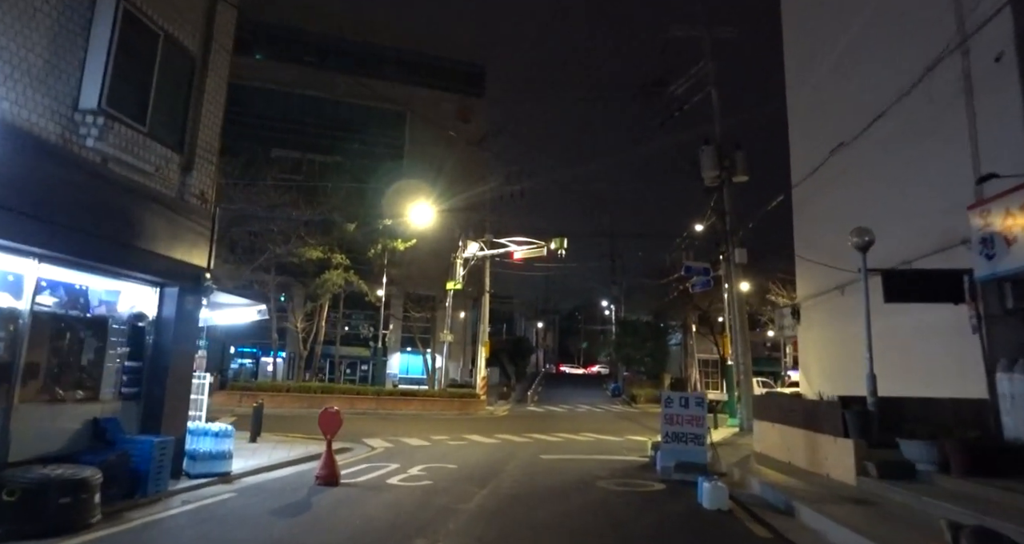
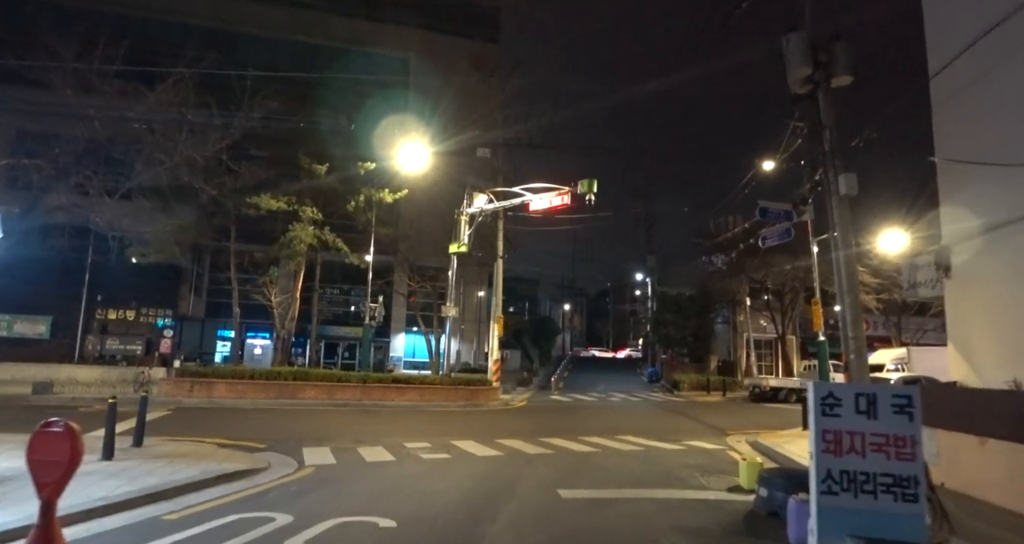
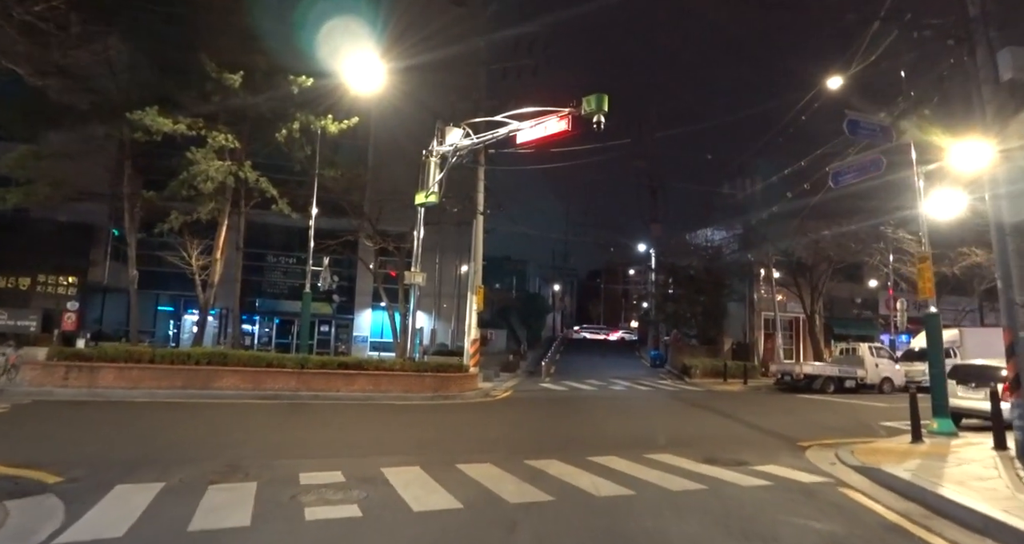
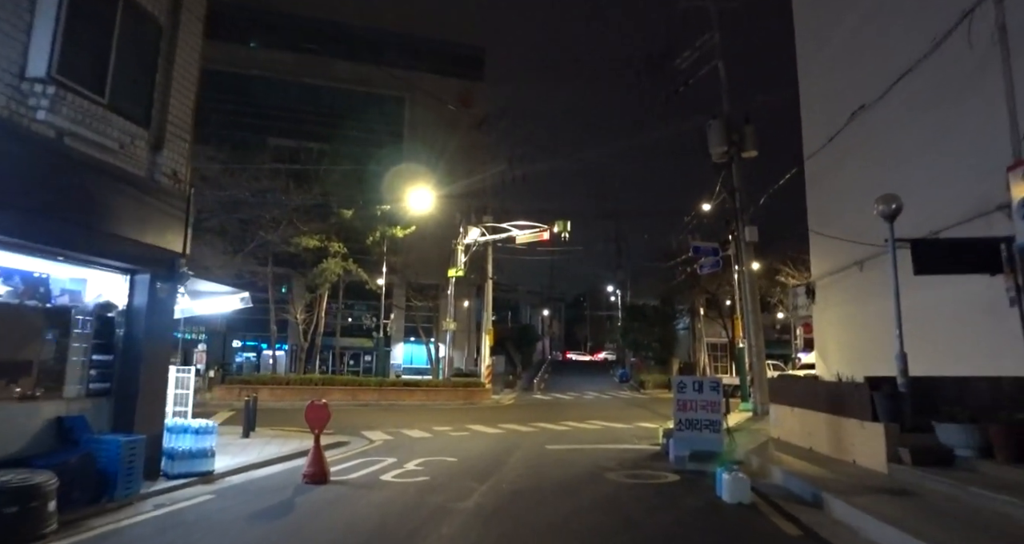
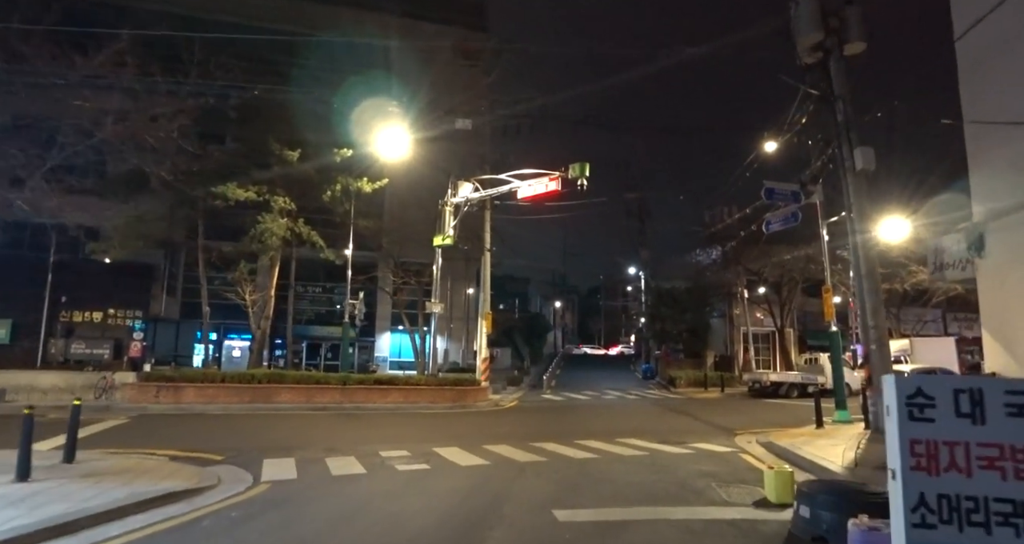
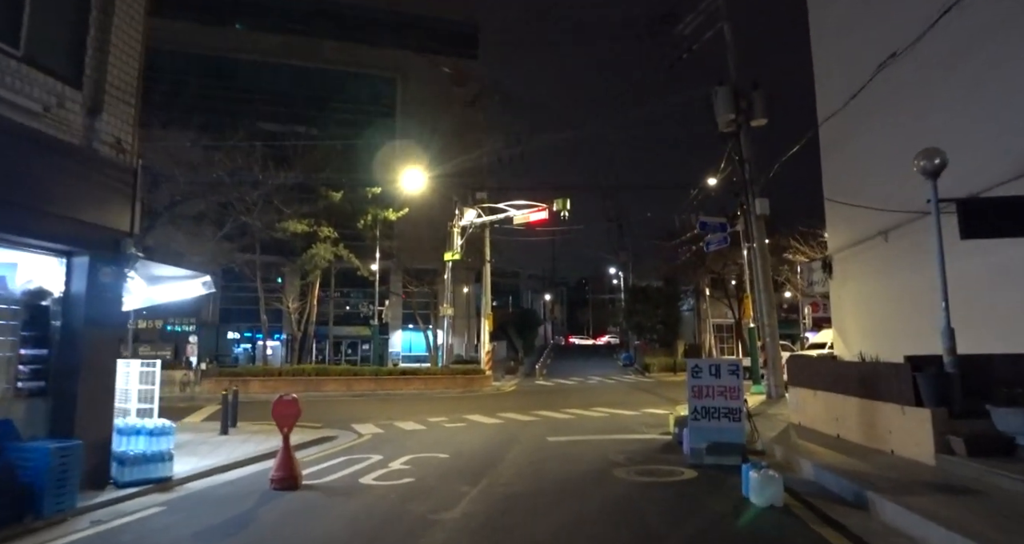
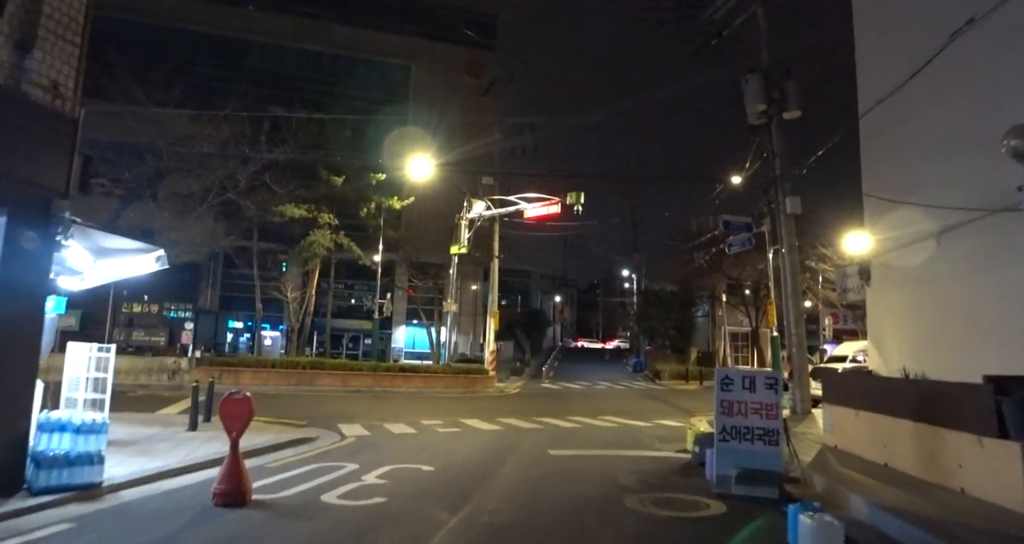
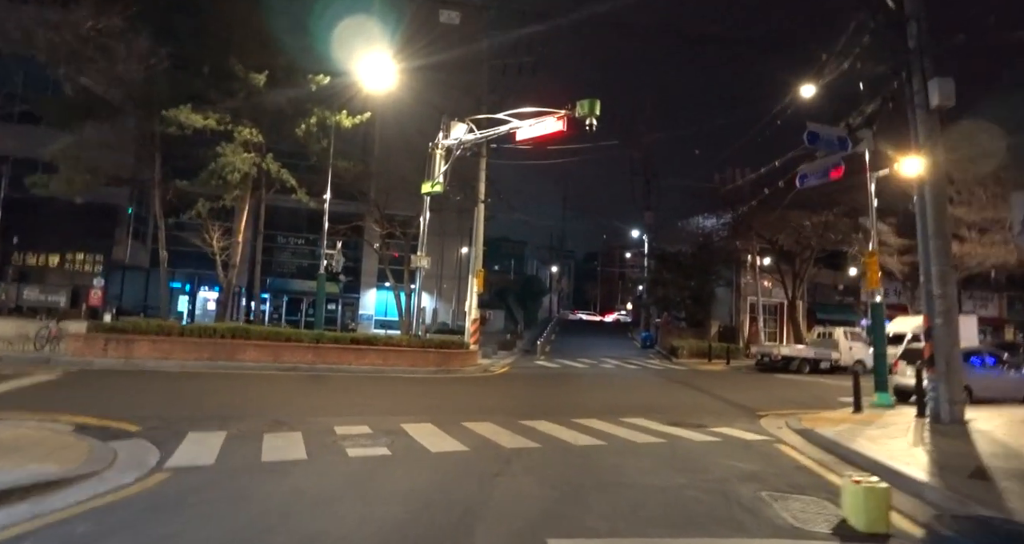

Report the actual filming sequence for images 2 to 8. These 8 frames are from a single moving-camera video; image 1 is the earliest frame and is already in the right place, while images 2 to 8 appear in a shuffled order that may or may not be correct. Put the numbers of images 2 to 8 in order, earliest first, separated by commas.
4, 6, 7, 2, 5, 8, 3
